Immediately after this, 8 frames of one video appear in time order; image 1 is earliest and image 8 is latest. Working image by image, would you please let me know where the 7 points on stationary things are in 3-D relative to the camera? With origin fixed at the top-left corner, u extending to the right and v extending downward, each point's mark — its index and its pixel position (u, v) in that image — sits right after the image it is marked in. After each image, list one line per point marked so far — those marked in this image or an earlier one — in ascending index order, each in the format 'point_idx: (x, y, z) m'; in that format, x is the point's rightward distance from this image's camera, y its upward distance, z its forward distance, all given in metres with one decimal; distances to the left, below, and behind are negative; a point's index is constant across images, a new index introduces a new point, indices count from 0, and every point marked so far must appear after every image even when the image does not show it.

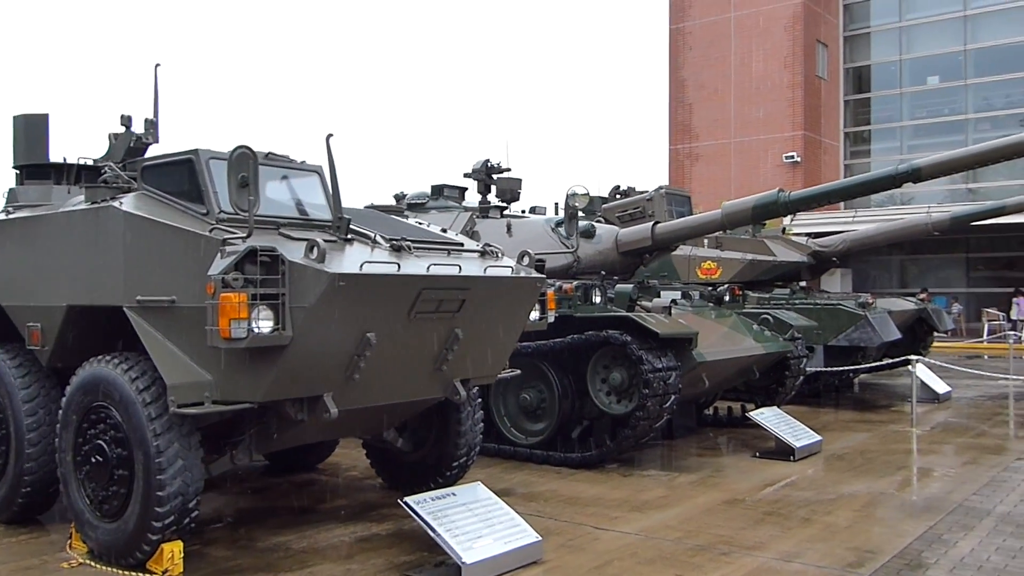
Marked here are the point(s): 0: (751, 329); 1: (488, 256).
0: (+2.8, -0.5, +11.1) m
1: (-0.2, +0.2, +7.4) m
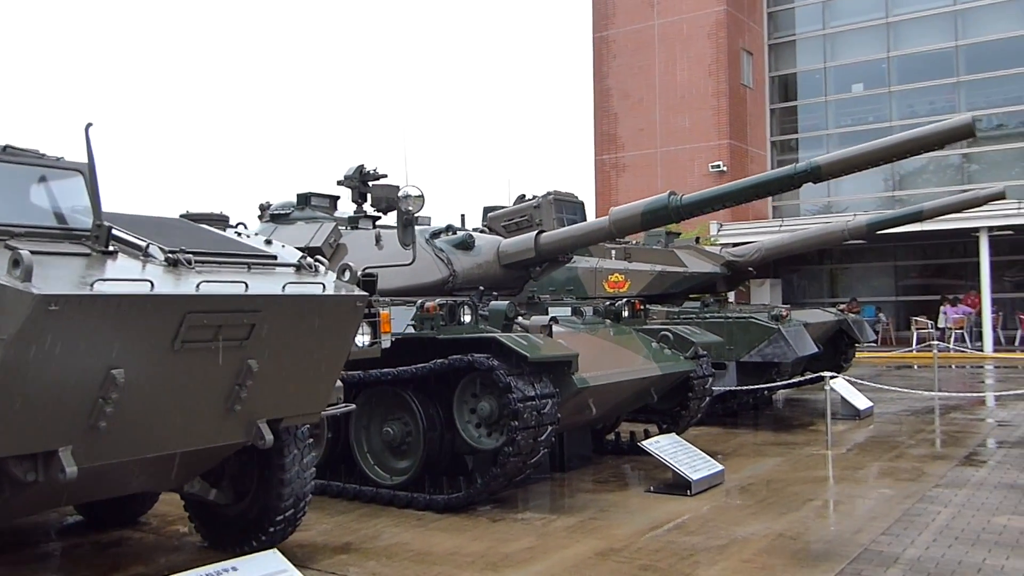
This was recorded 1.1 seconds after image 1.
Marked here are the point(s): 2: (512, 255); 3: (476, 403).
0: (+1.4, -0.6, +10.0) m
1: (-1.3, +0.1, +6.2) m
2: (0.0, +0.3, +9.8) m
3: (-0.3, -1.0, +8.1) m
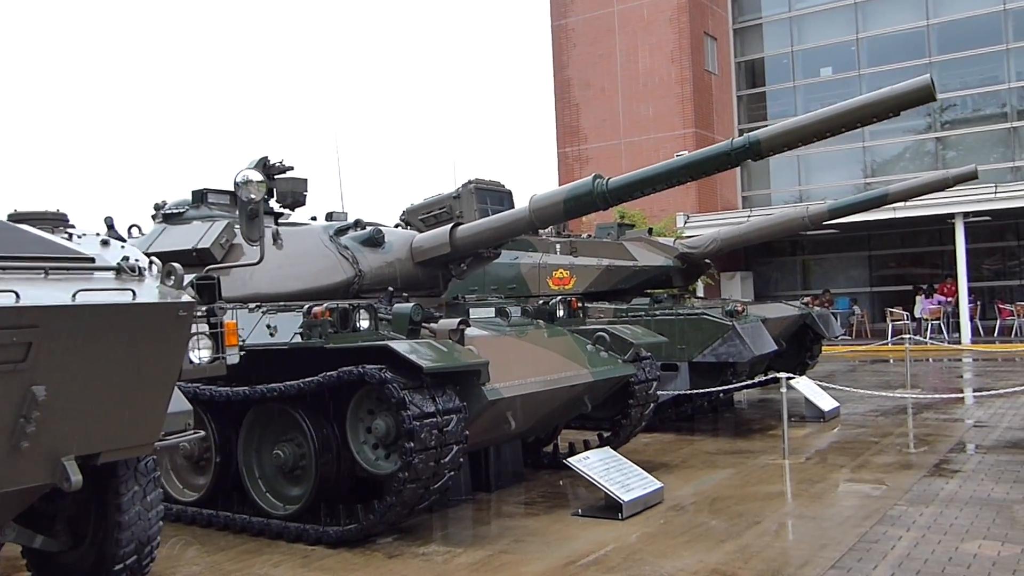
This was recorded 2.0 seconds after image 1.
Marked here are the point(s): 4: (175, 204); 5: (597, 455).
0: (+0.7, -0.6, +9.0) m
1: (-2.0, +0.1, +5.1) m
2: (-0.8, +0.3, +8.8) m
3: (-1.0, -1.0, +7.1) m
4: (-3.5, +0.9, +10.0) m
5: (+0.7, -1.4, +8.0) m
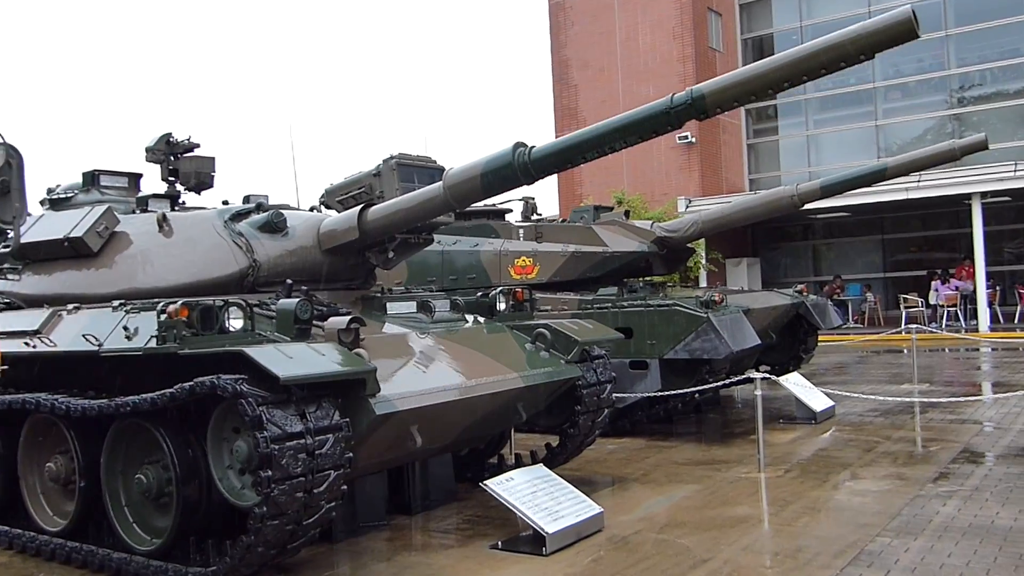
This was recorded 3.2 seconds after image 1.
0: (+0.1, -0.5, +7.8) m
1: (-2.8, +0.1, +3.9) m
2: (-1.4, +0.4, +7.5) m
3: (-1.7, -0.9, +5.9) m
4: (-4.1, +0.9, +8.8) m
5: (+0.1, -1.3, +6.7) m
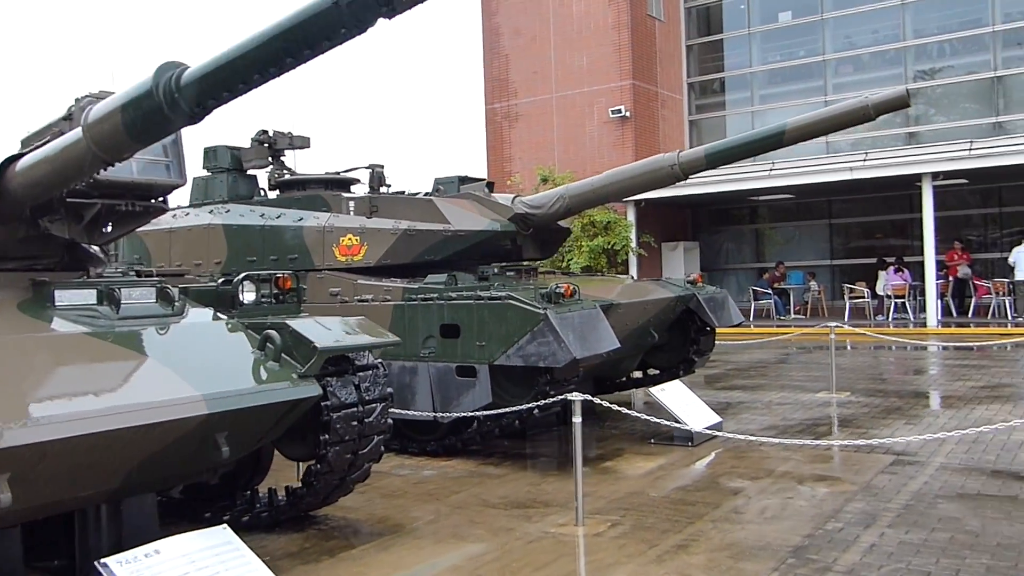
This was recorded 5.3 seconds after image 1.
0: (-1.6, -0.4, +5.7) m
1: (-4.3, +0.1, +1.8) m
2: (-3.1, +0.5, +5.4) m
3: (-3.3, -0.9, +3.8) m
4: (-5.8, +1.1, +6.6) m
5: (-1.6, -1.2, +4.7) m
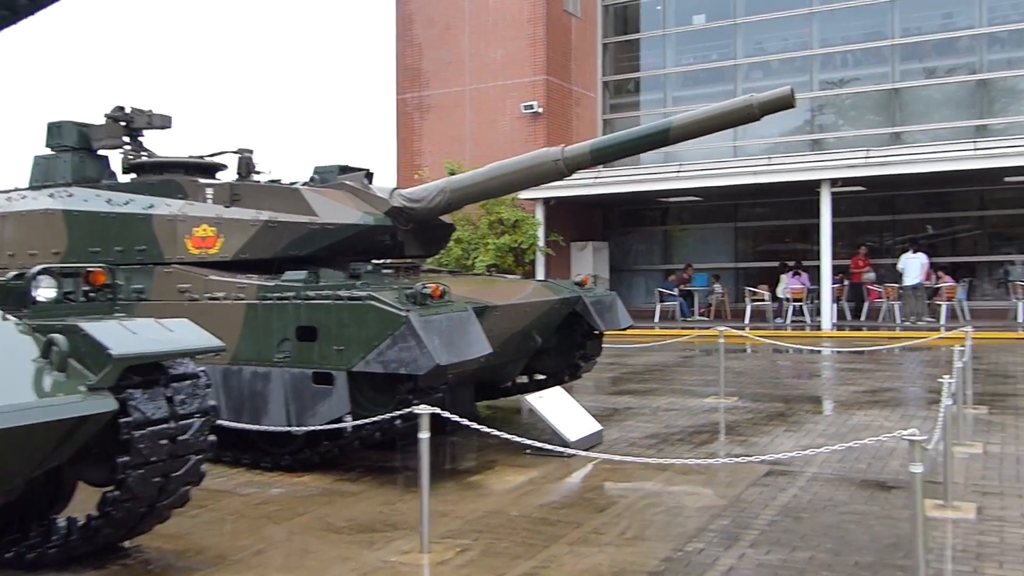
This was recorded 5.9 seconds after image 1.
0: (-2.5, -0.4, +5.0) m
1: (-4.9, +0.2, +0.9) m
2: (-3.9, +0.5, +4.6) m
3: (-4.1, -0.8, +2.9) m
4: (-6.7, +1.2, +5.6) m
5: (-2.4, -1.2, +4.0) m
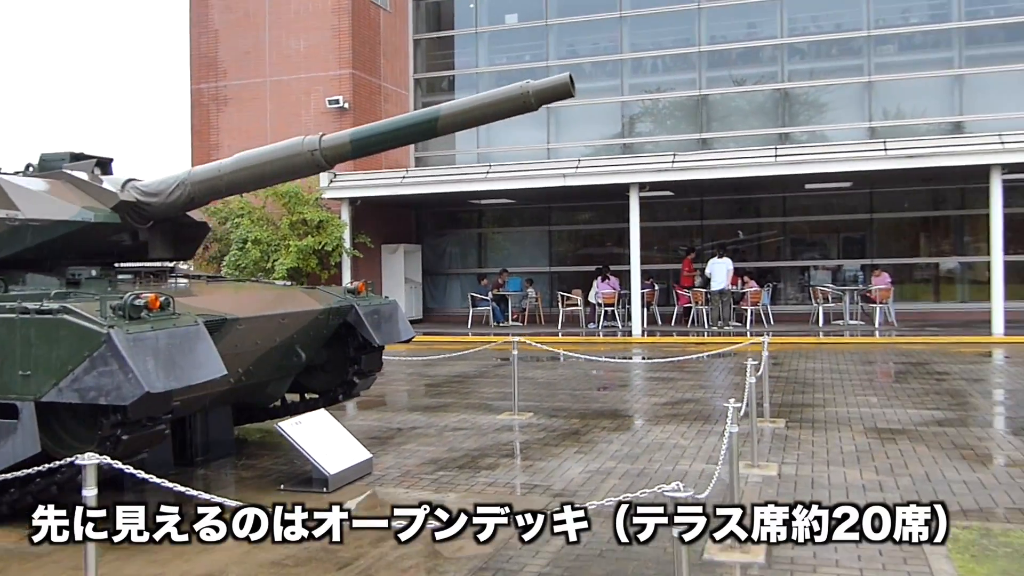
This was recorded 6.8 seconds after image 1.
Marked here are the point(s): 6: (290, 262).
0: (-3.8, -0.5, +3.3) m
1: (-5.4, +0.1, -1.1) m
2: (-5.1, +0.5, +2.7) m
3: (-4.9, -0.9, +1.0) m
4: (-8.0, +1.1, +3.2) m
5: (-3.5, -1.3, +2.3) m
6: (-4.4, +0.5, +19.1) m
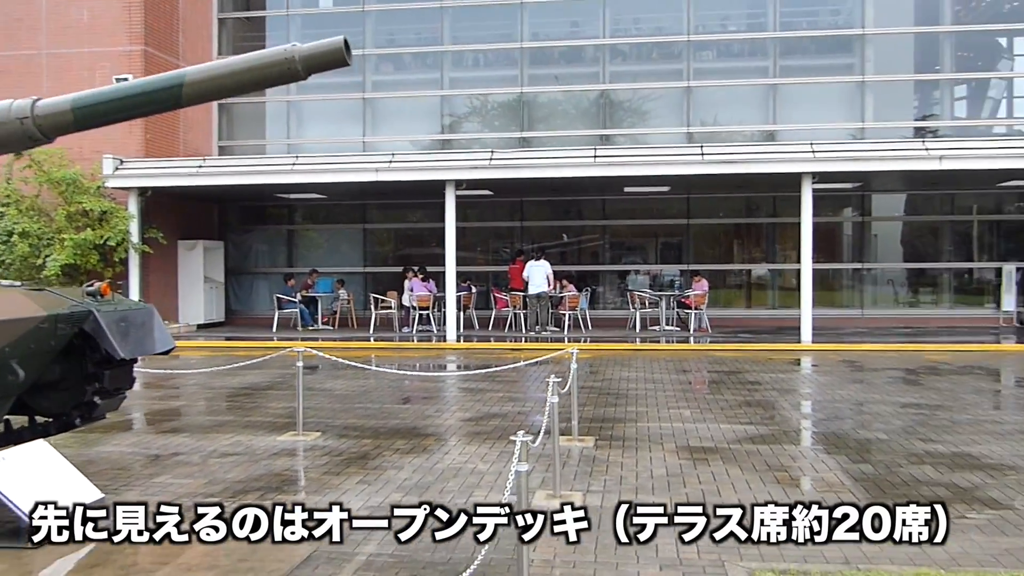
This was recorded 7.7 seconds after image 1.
0: (-4.5, -0.4, +1.5) m
1: (-5.4, +0.2, -3.1) m
2: (-5.7, +0.5, +0.7) m
3: (-5.3, -0.9, -0.9) m
4: (-8.6, +1.1, +0.7) m
5: (-4.1, -1.3, +0.6) m
6: (-7.9, +0.5, +17.0) m
